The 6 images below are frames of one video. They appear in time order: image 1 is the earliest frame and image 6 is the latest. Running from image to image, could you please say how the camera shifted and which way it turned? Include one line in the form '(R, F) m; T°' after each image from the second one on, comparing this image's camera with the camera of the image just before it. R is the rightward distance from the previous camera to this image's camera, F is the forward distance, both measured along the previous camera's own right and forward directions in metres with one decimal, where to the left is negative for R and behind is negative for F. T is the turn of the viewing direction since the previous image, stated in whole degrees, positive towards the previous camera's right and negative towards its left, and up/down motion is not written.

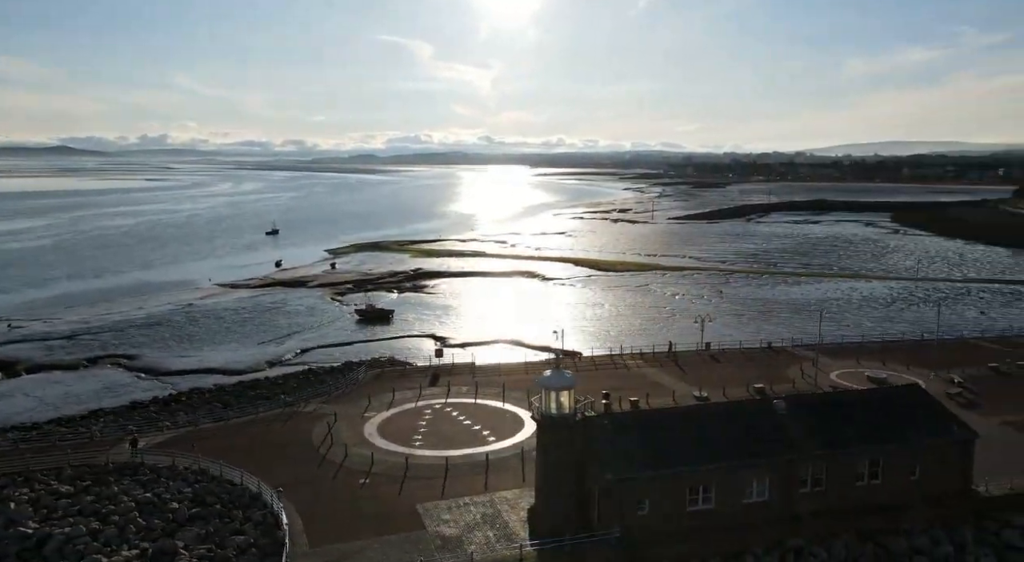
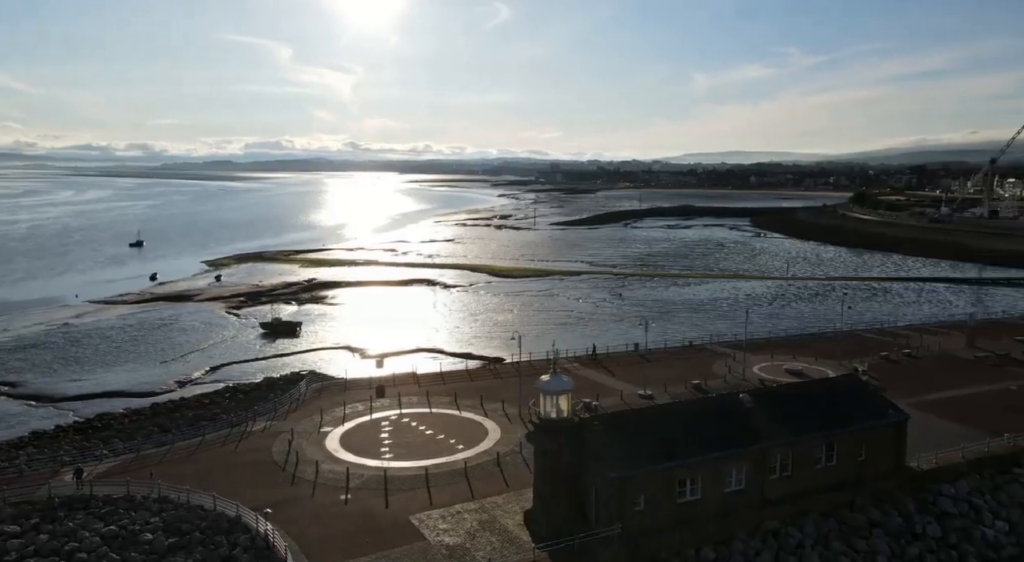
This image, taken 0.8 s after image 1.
(-1.3, 0.0) m; +9°
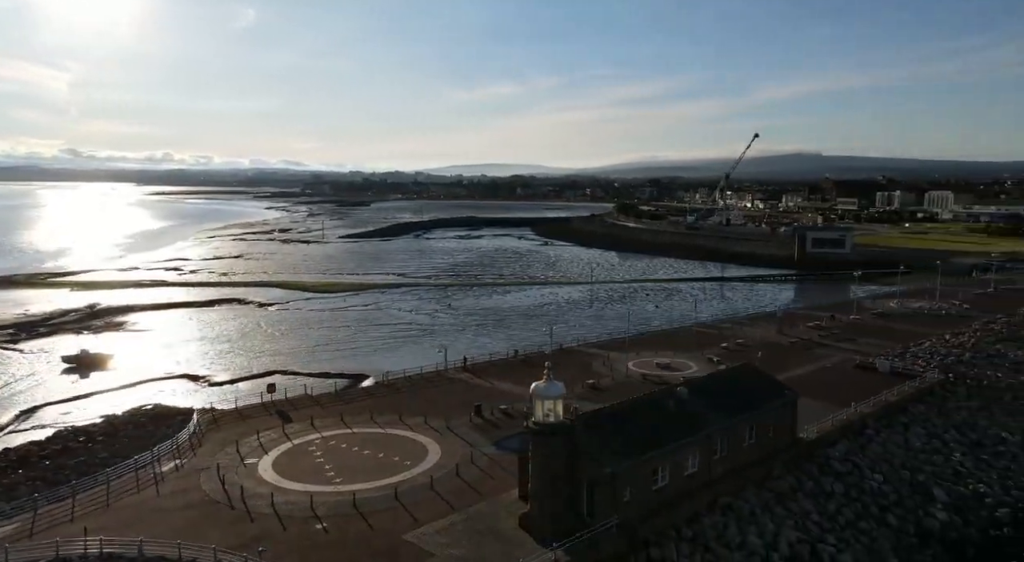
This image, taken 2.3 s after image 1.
(-2.4, +0.1) m; +16°
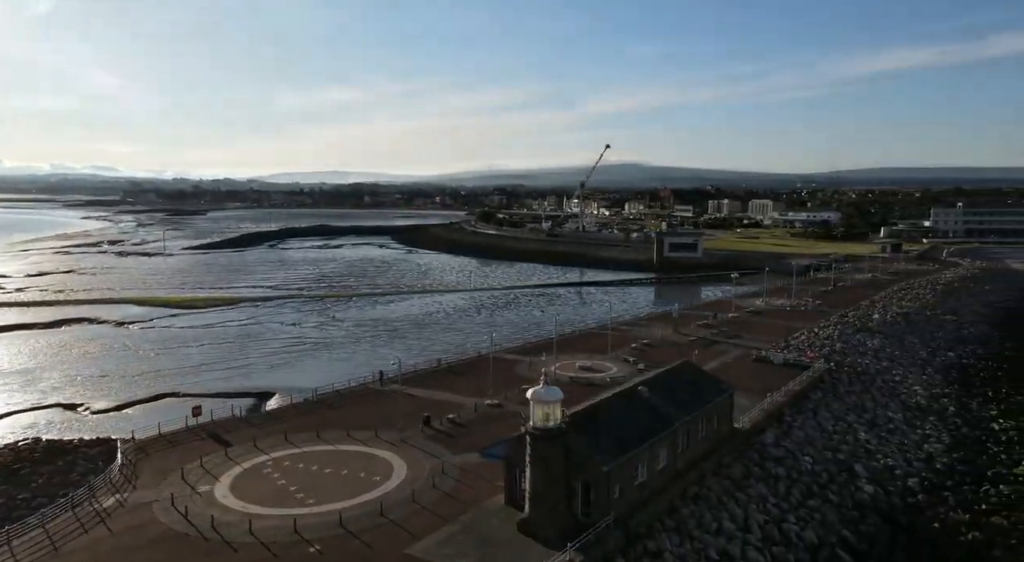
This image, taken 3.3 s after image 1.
(-1.7, 0.0) m; +11°
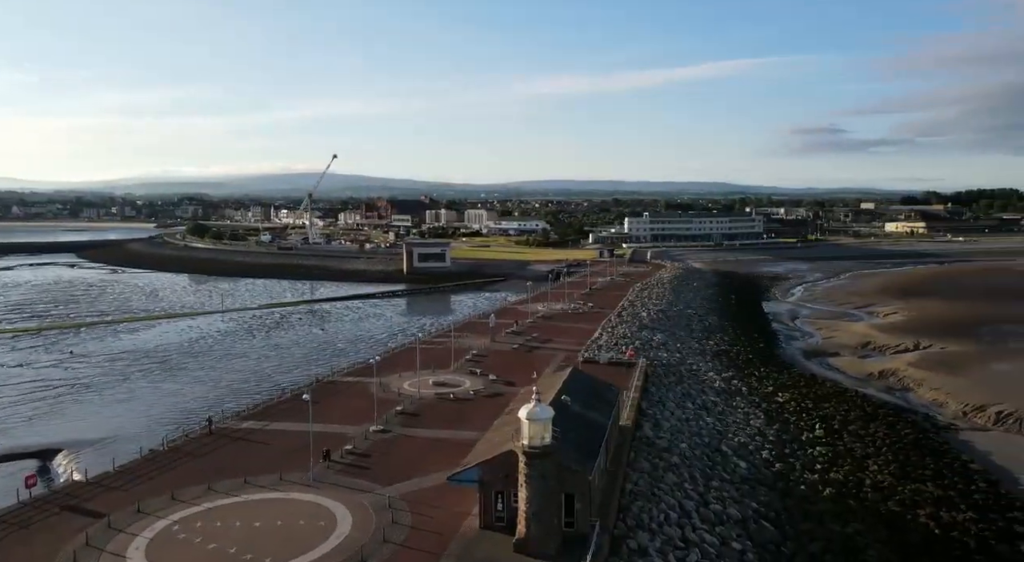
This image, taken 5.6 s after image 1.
(-3.1, +0.5) m; +20°
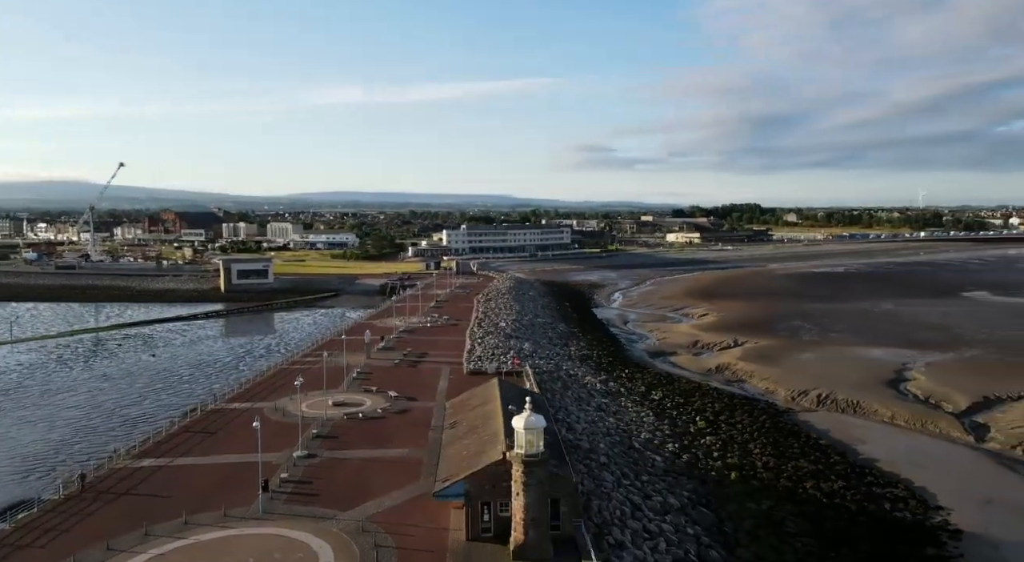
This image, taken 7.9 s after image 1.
(-2.3, -0.3) m; +14°
